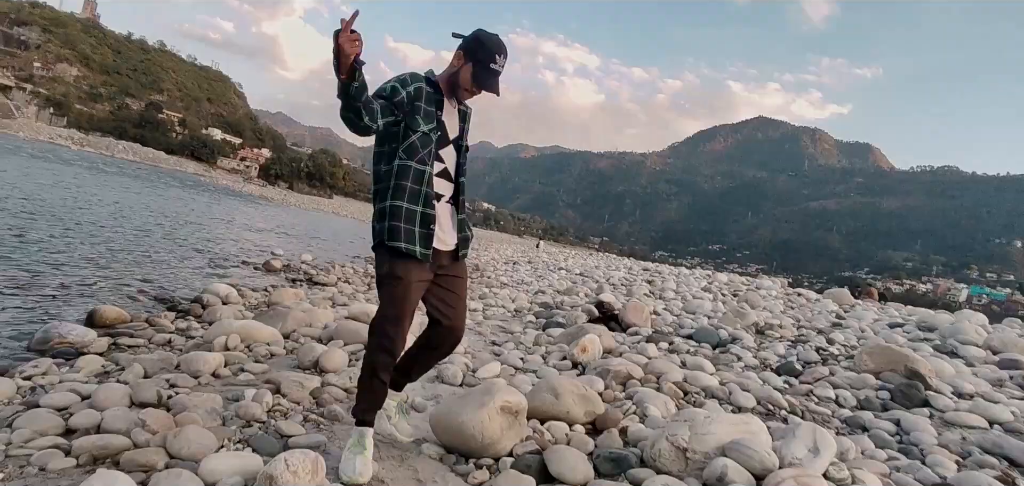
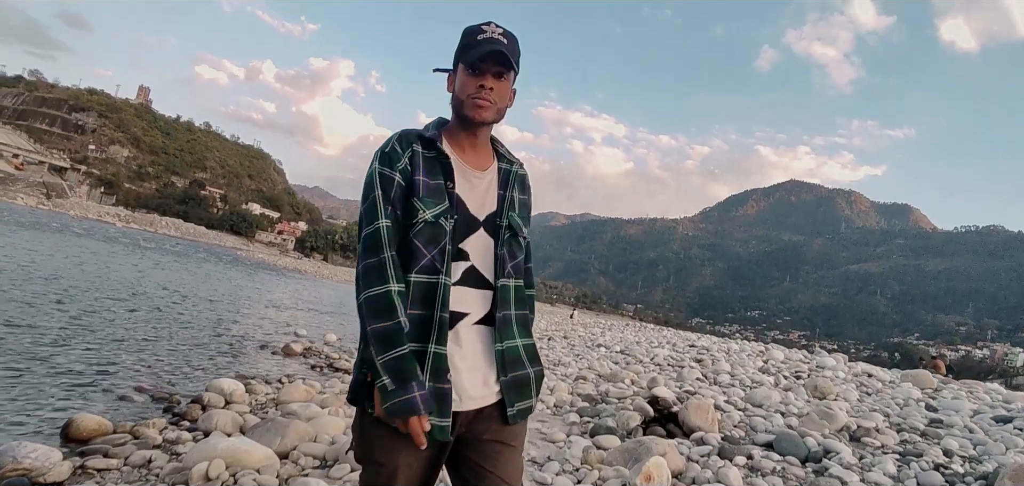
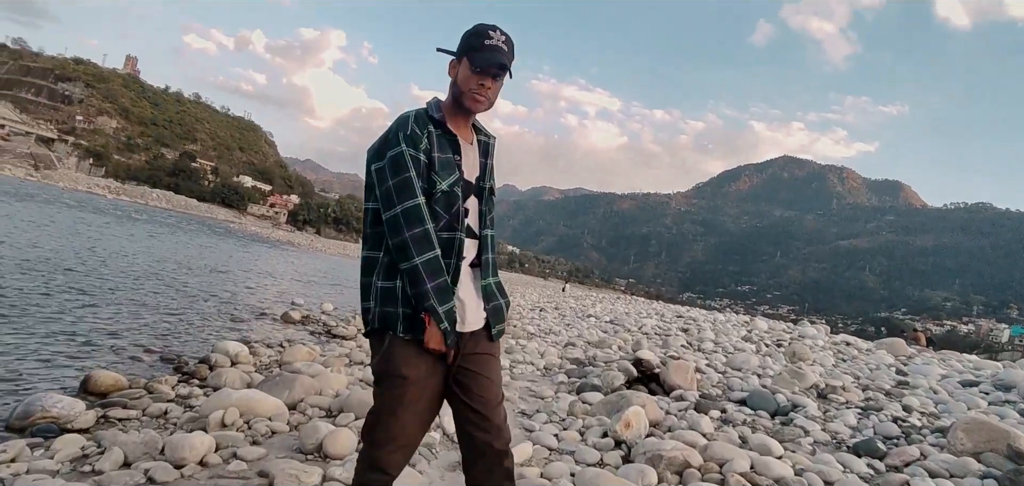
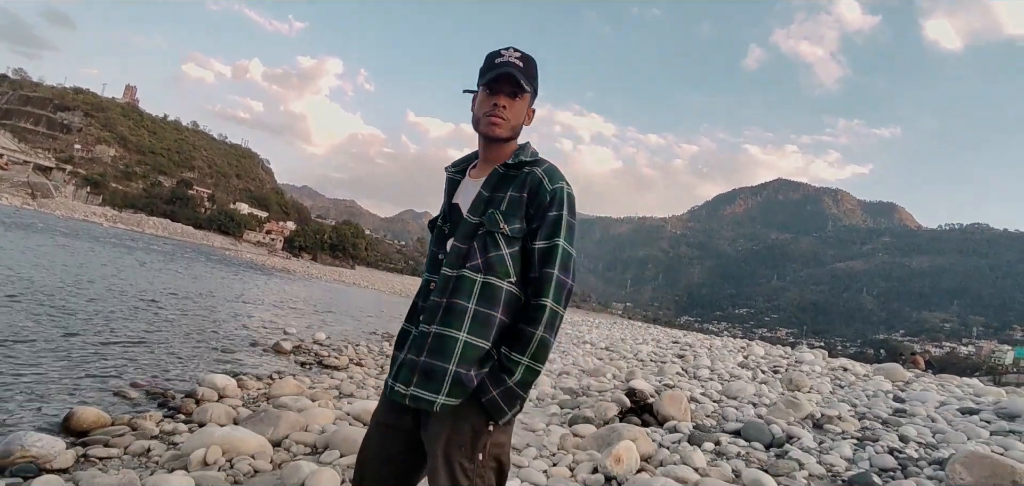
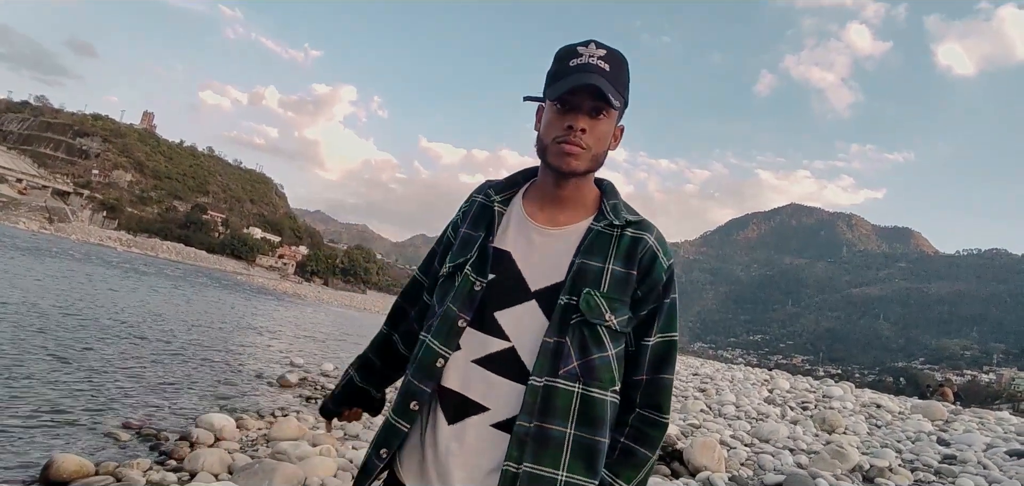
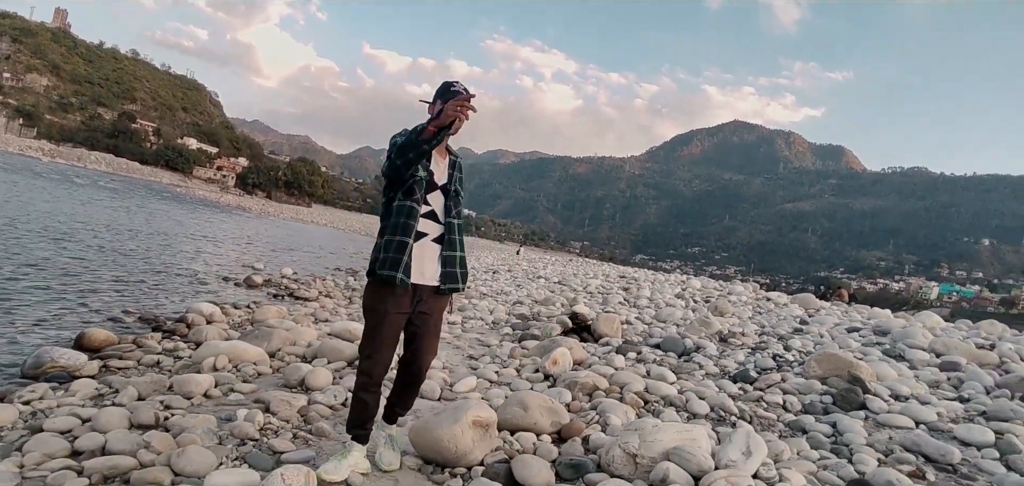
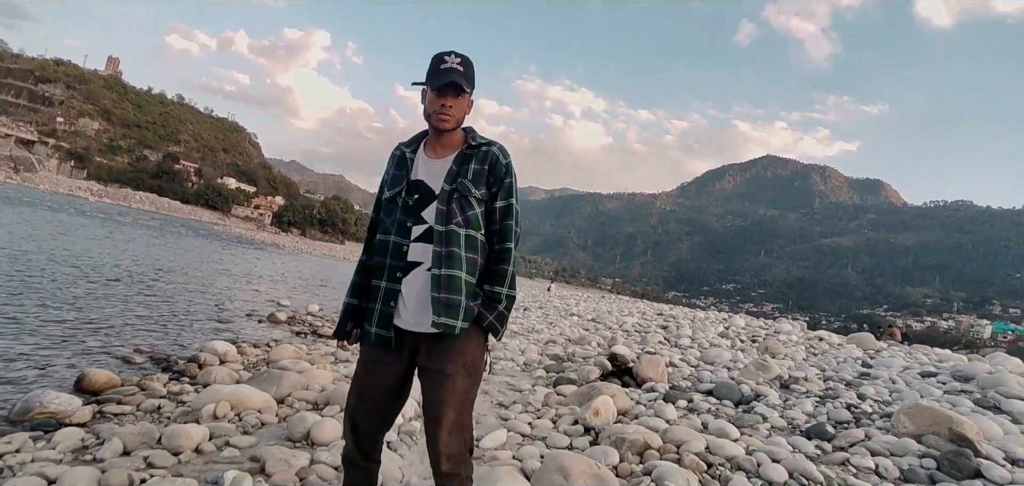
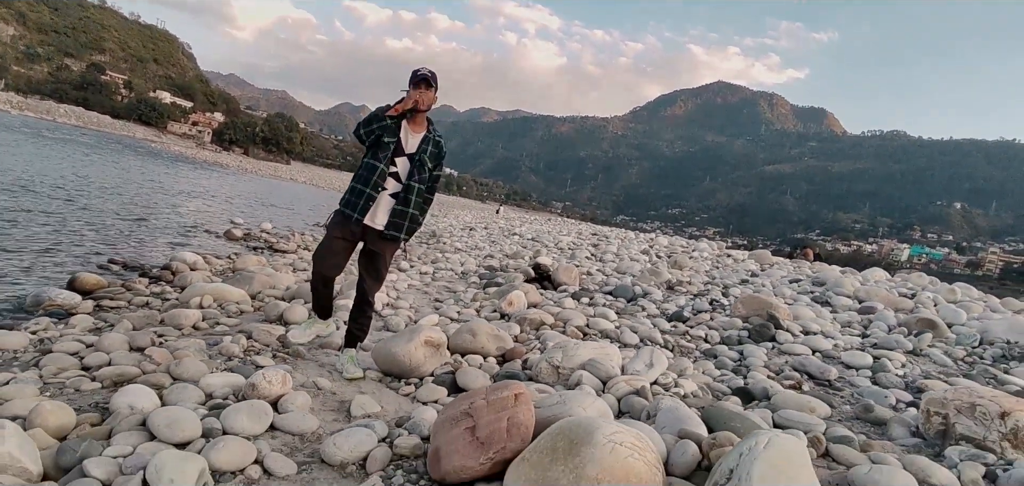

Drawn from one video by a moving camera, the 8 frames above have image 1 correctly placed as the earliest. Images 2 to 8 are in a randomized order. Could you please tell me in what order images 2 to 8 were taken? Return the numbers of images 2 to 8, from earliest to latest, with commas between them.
3, 2, 5, 4, 7, 6, 8
